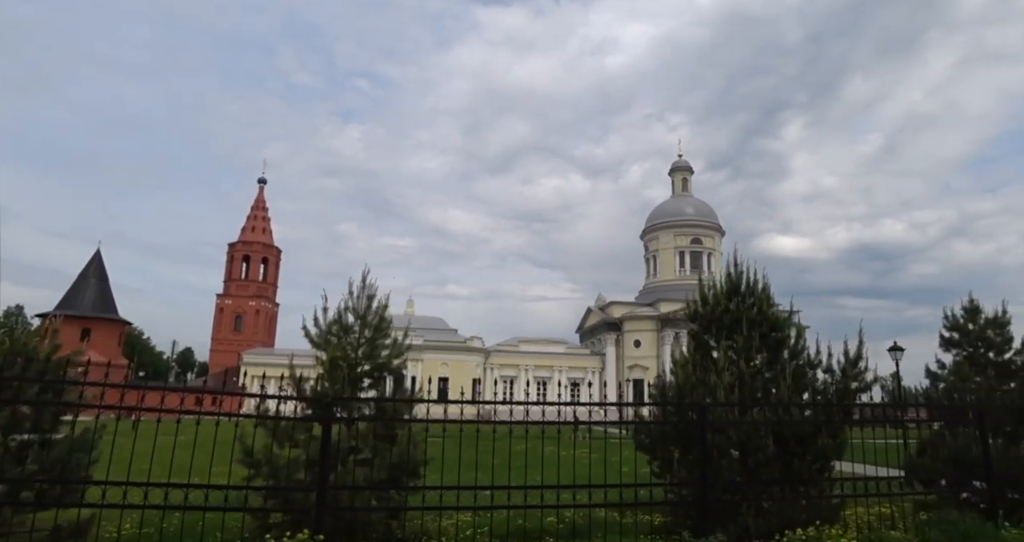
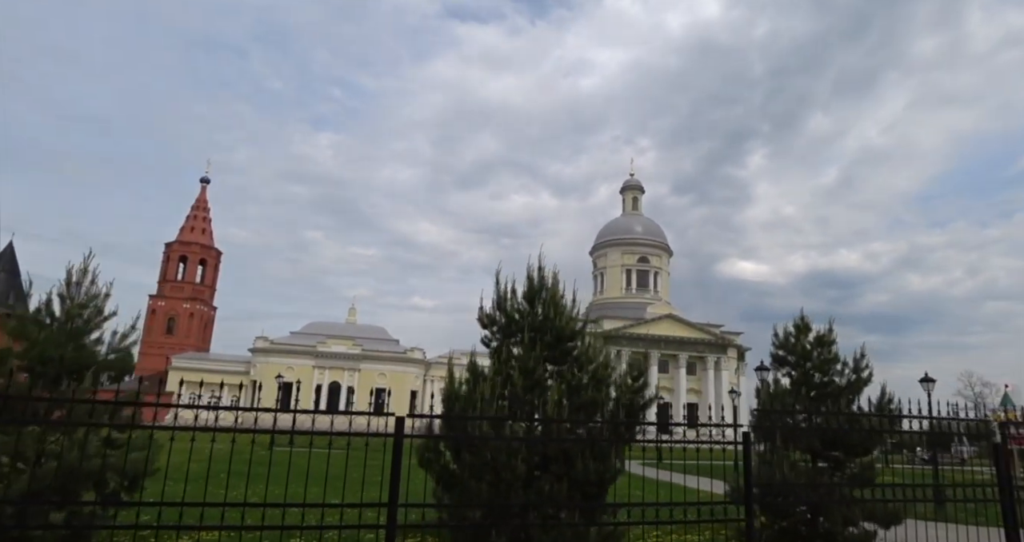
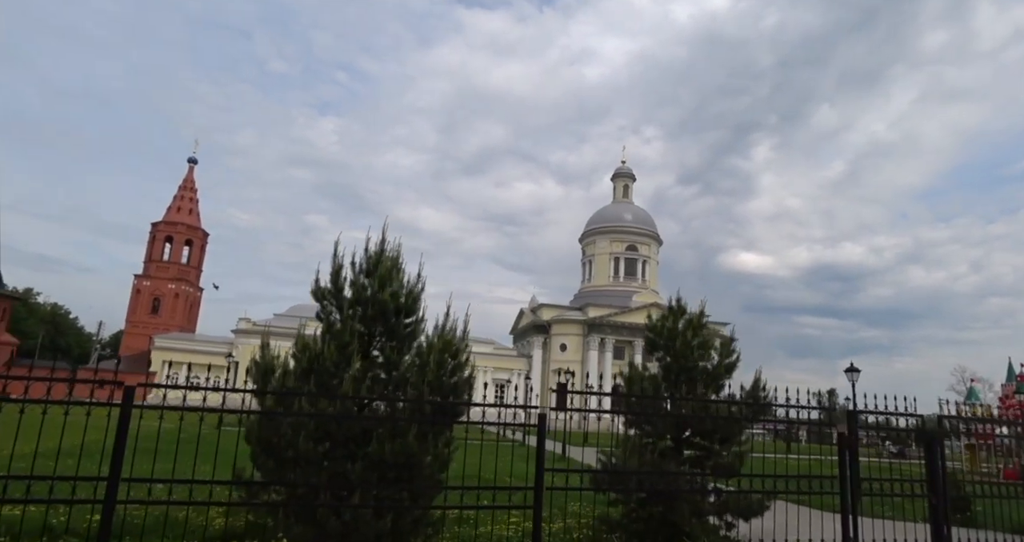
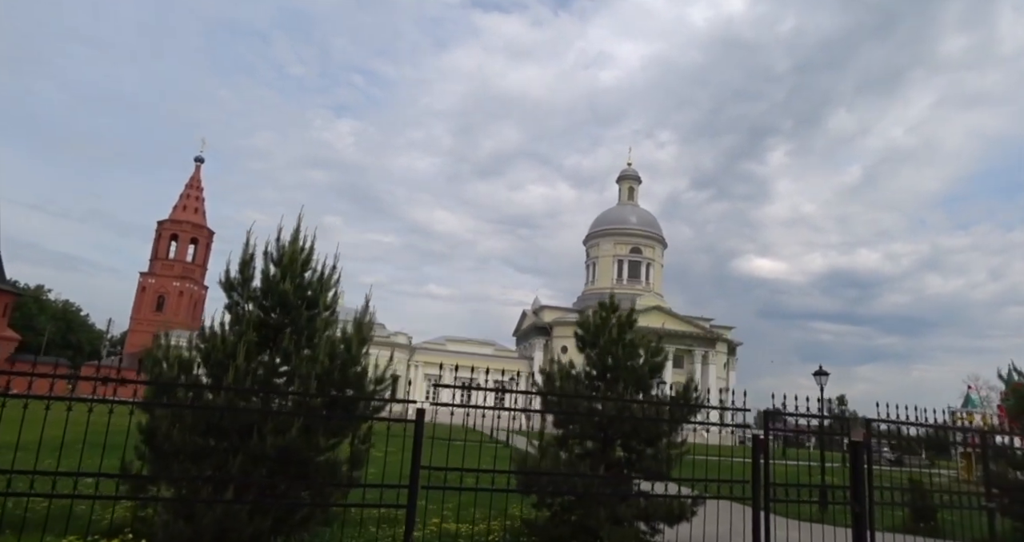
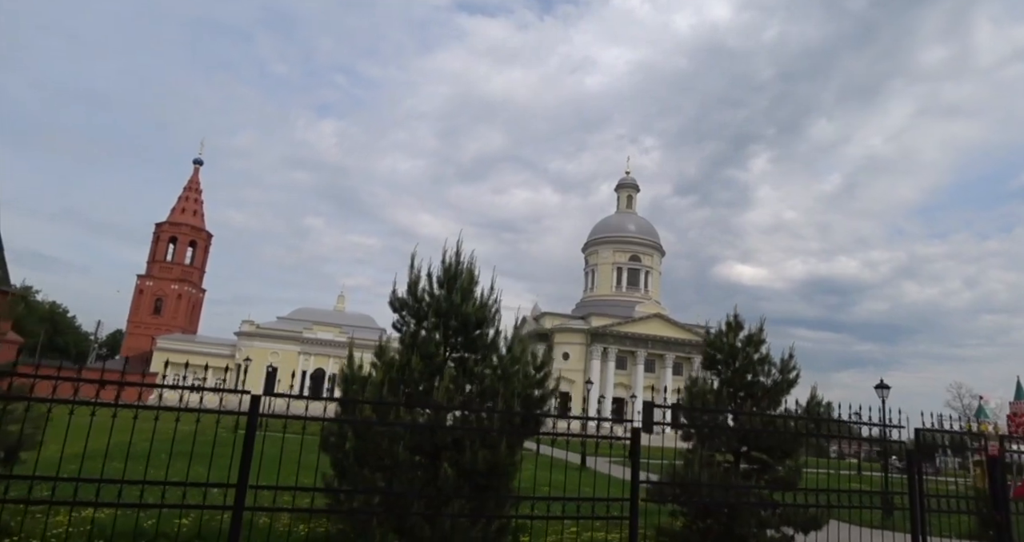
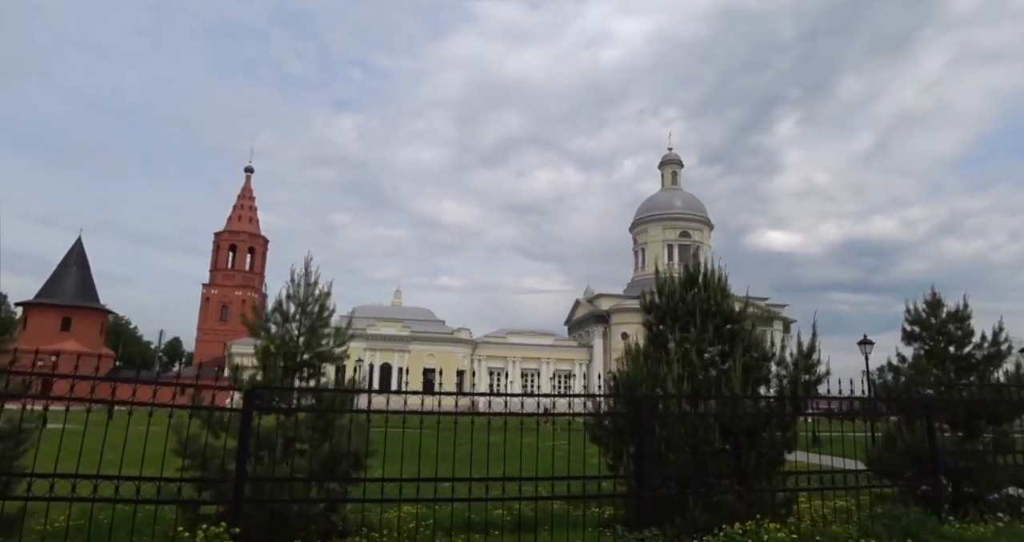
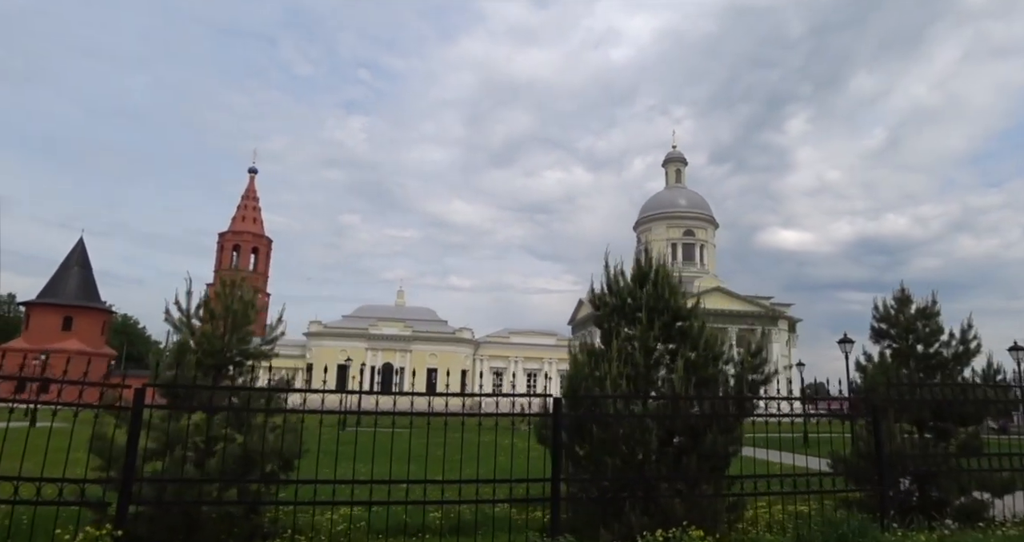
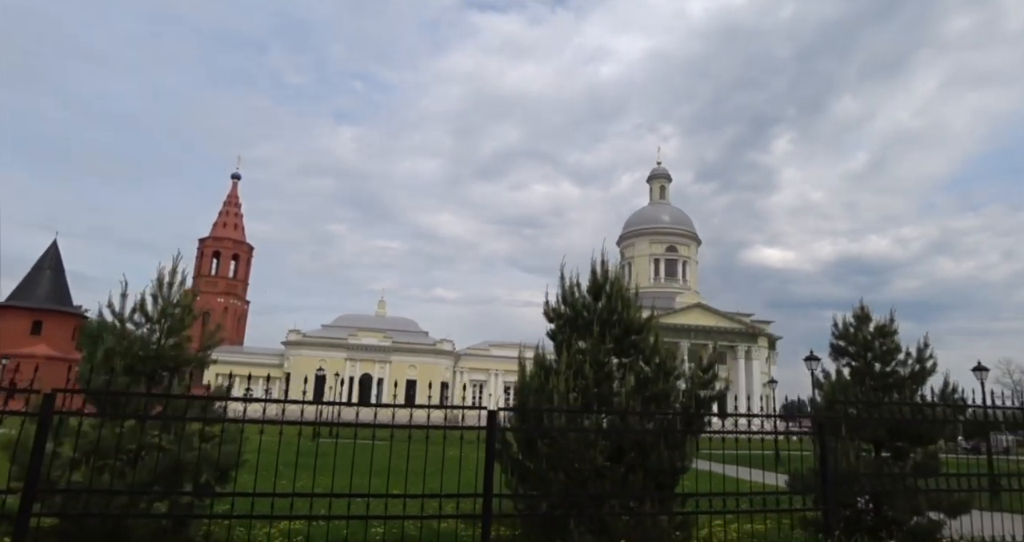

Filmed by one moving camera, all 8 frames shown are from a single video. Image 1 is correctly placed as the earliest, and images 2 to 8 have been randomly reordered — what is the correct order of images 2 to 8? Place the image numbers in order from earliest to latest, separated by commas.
6, 7, 8, 2, 5, 3, 4
